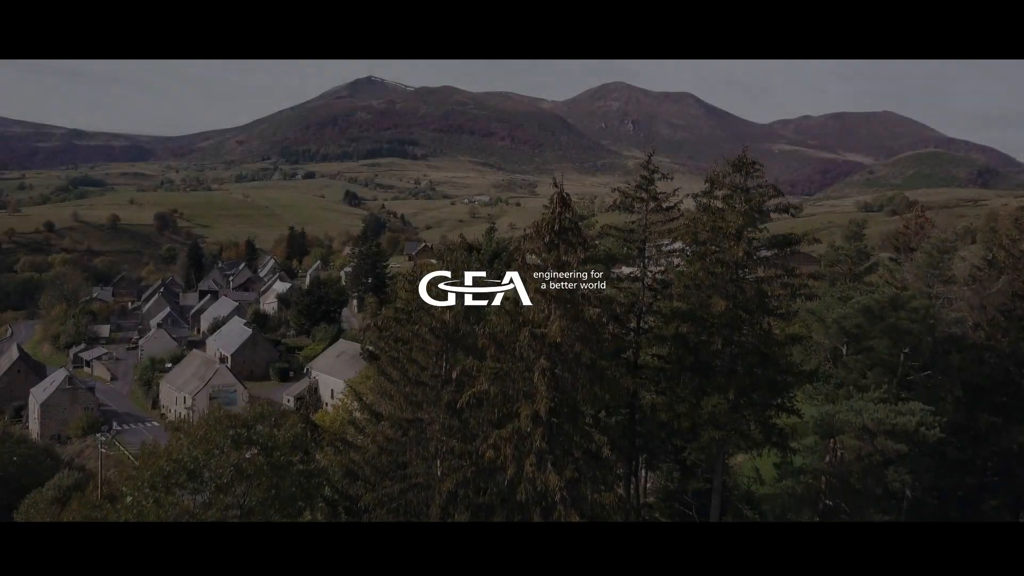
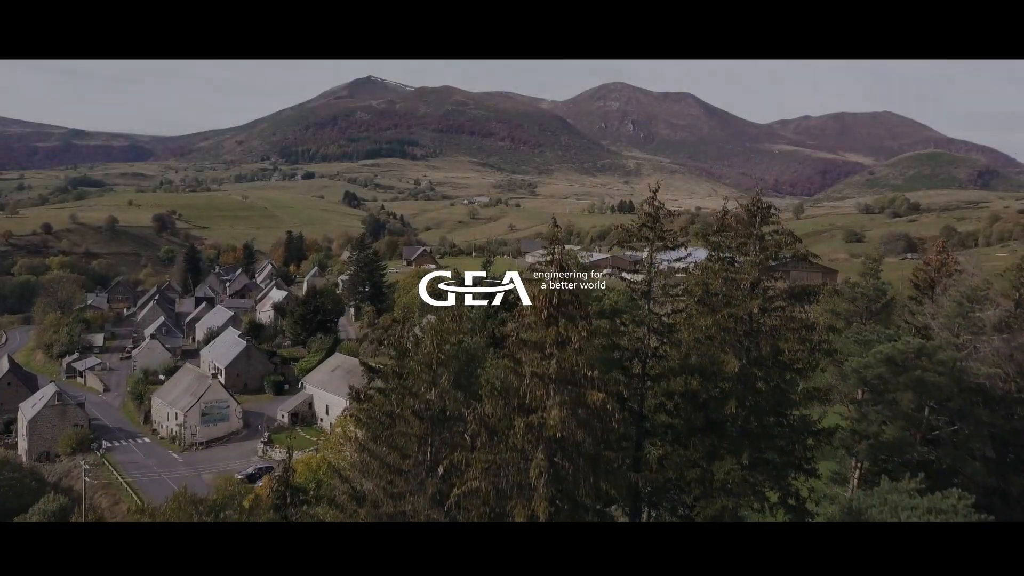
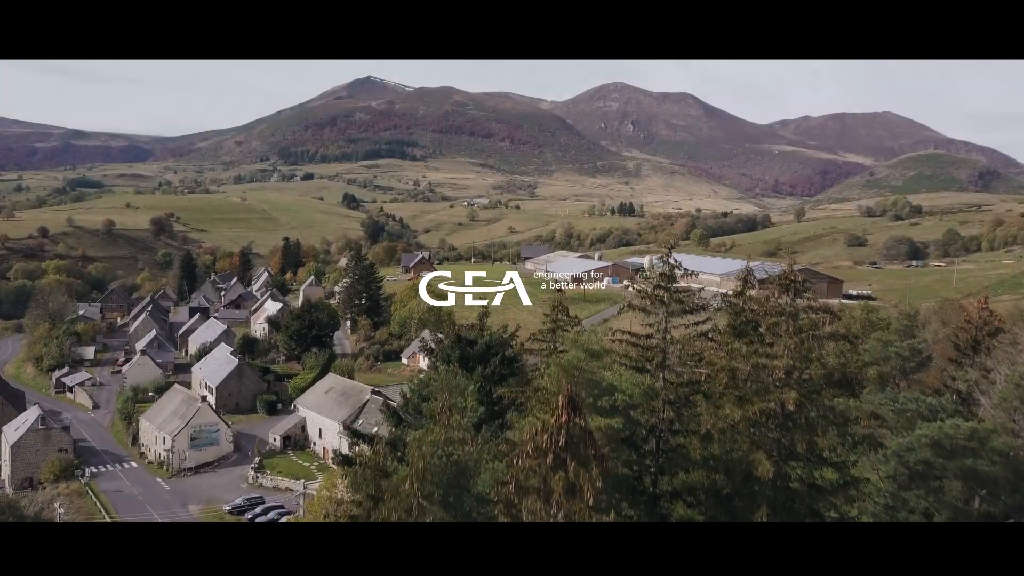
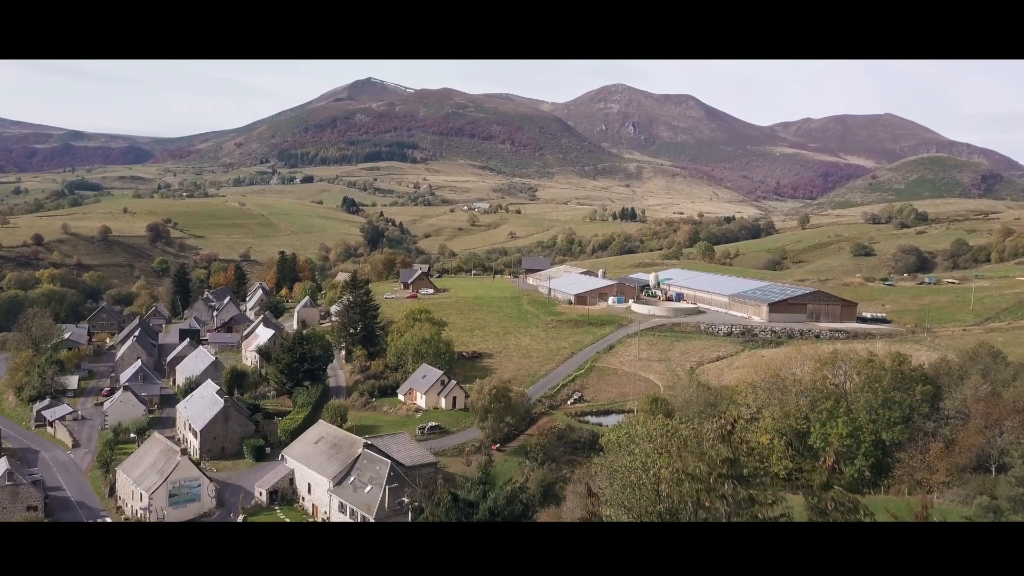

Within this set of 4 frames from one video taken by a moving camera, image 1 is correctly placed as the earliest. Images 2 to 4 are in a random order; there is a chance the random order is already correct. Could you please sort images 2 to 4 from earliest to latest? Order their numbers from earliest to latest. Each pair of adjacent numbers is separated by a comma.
2, 3, 4
